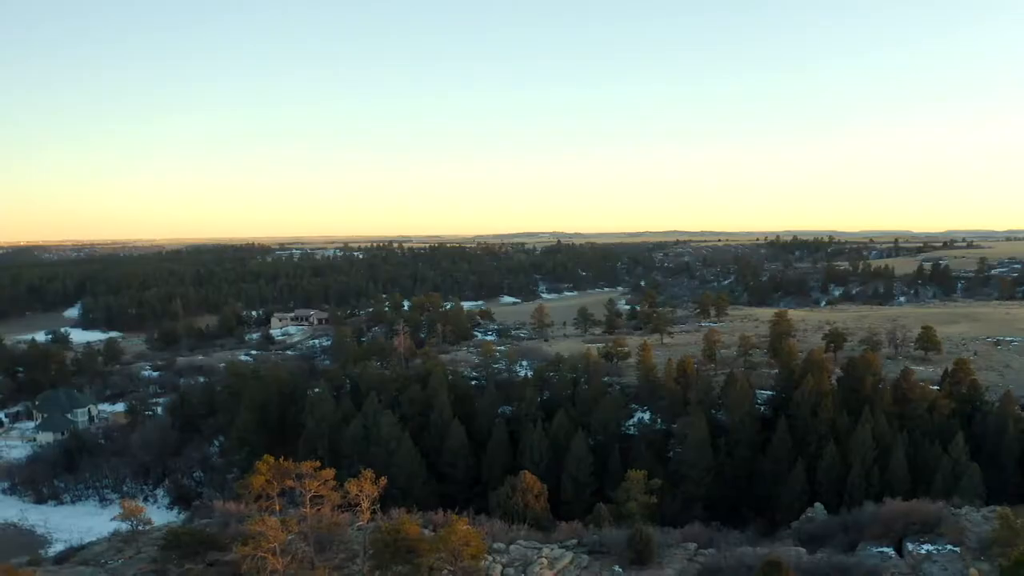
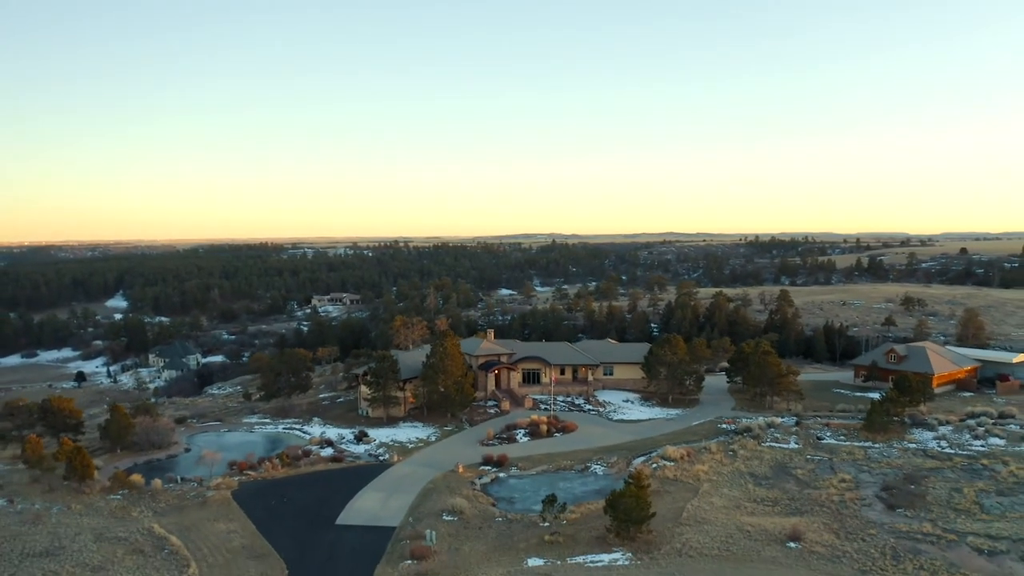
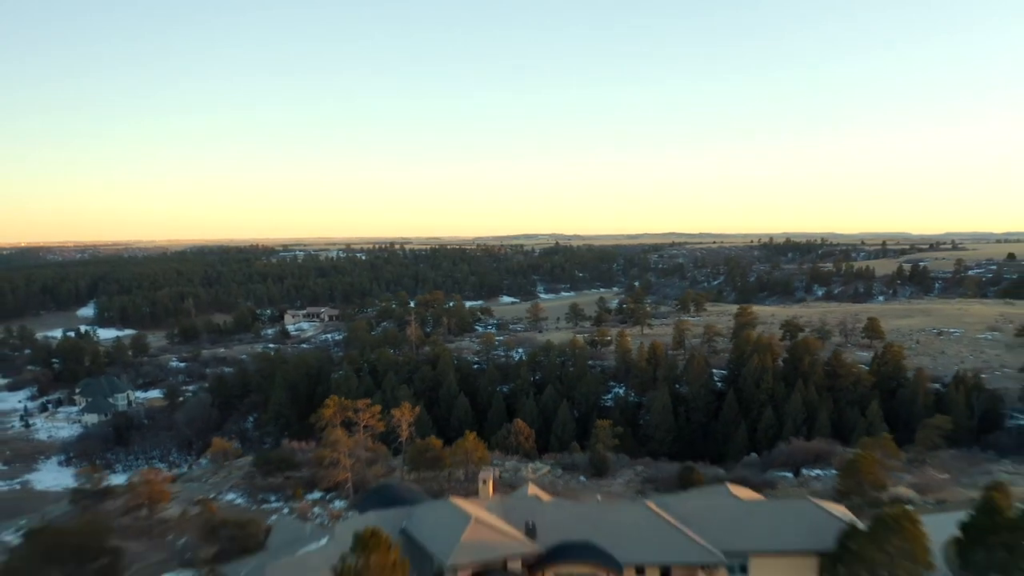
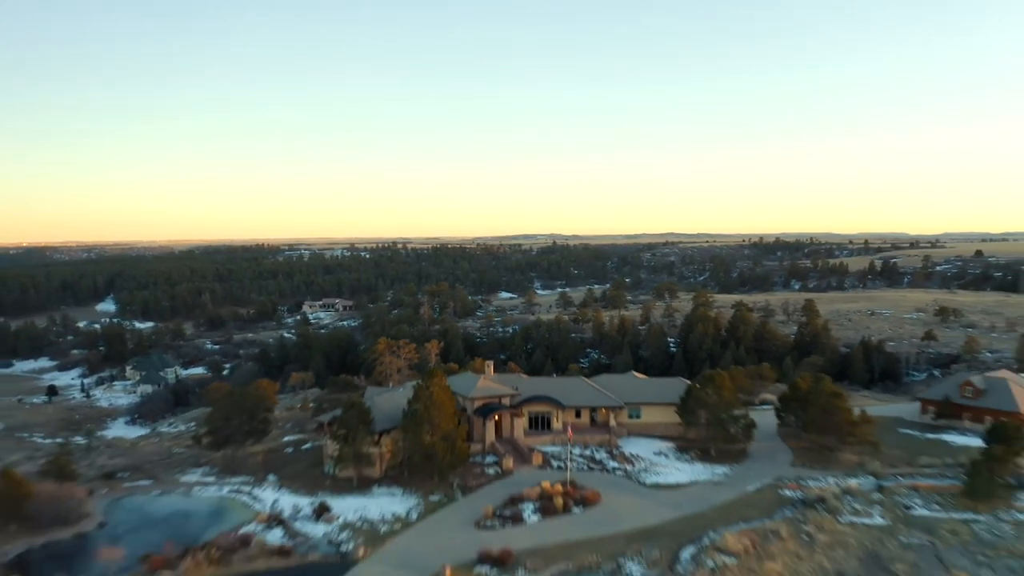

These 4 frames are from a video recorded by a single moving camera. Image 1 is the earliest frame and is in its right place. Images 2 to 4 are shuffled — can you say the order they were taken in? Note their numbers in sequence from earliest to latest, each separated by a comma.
3, 4, 2
